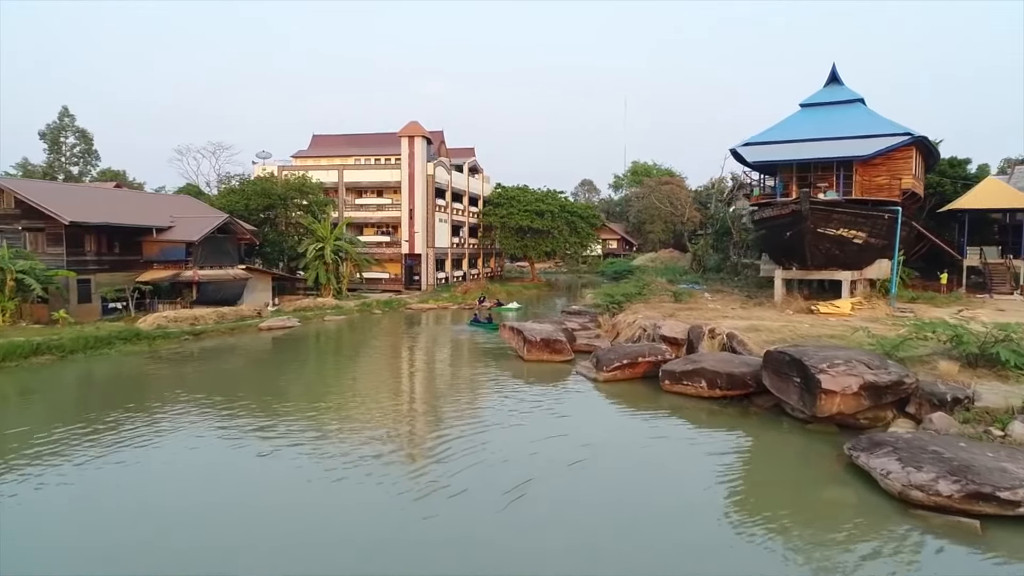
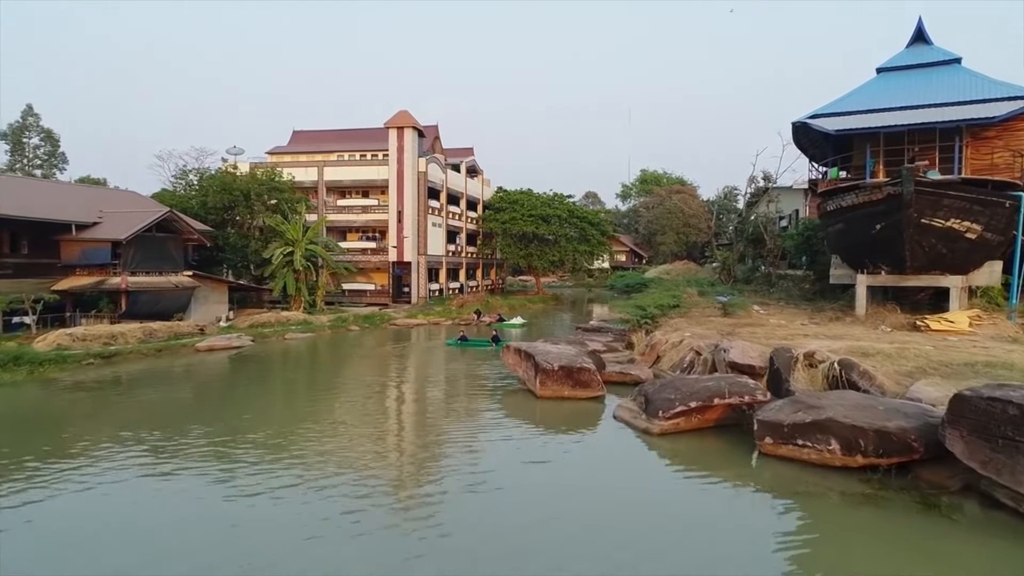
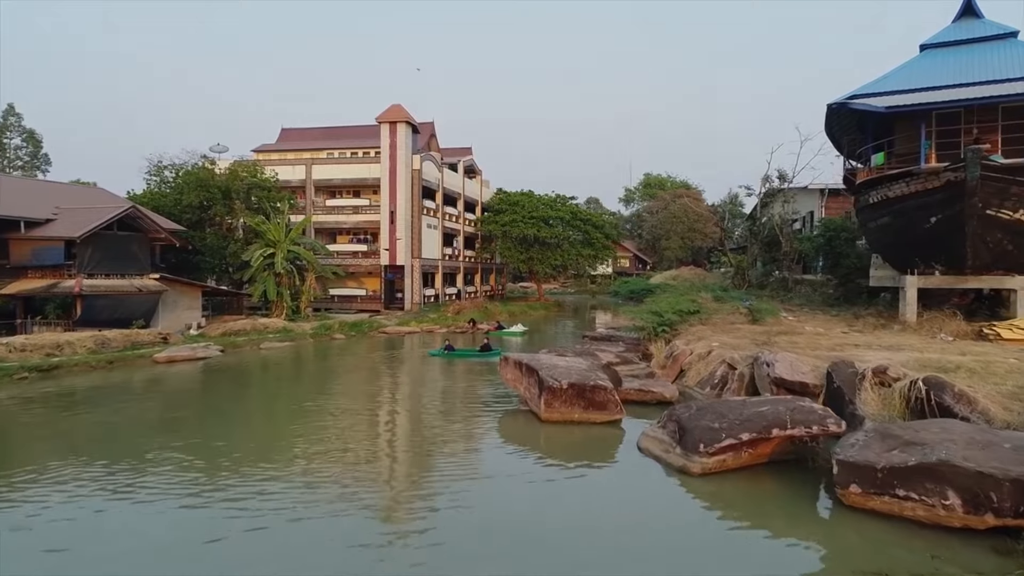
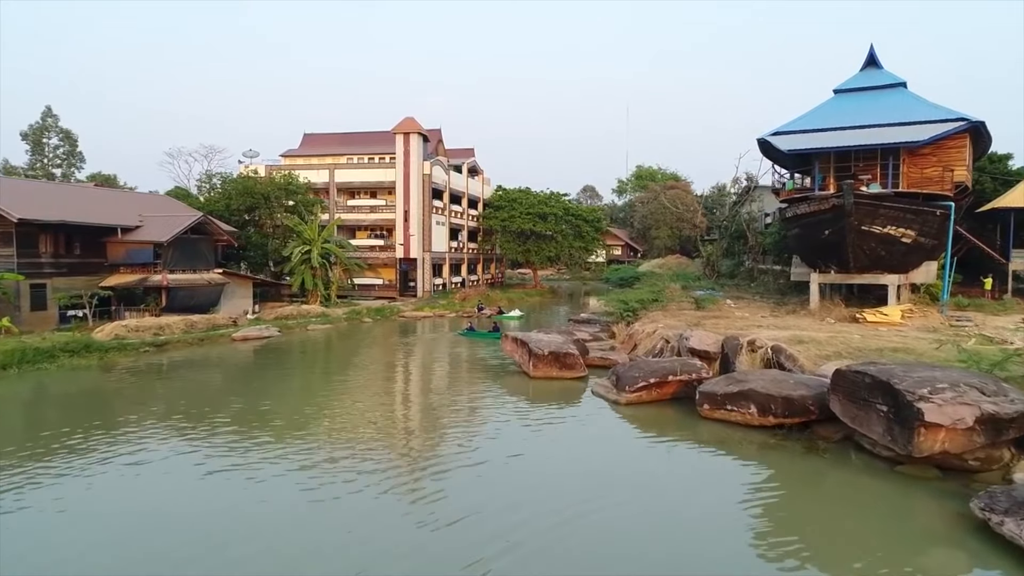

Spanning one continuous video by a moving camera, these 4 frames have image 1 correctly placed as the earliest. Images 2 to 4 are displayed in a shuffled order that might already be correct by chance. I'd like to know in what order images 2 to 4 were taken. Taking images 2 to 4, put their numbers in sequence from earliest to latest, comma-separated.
4, 2, 3
